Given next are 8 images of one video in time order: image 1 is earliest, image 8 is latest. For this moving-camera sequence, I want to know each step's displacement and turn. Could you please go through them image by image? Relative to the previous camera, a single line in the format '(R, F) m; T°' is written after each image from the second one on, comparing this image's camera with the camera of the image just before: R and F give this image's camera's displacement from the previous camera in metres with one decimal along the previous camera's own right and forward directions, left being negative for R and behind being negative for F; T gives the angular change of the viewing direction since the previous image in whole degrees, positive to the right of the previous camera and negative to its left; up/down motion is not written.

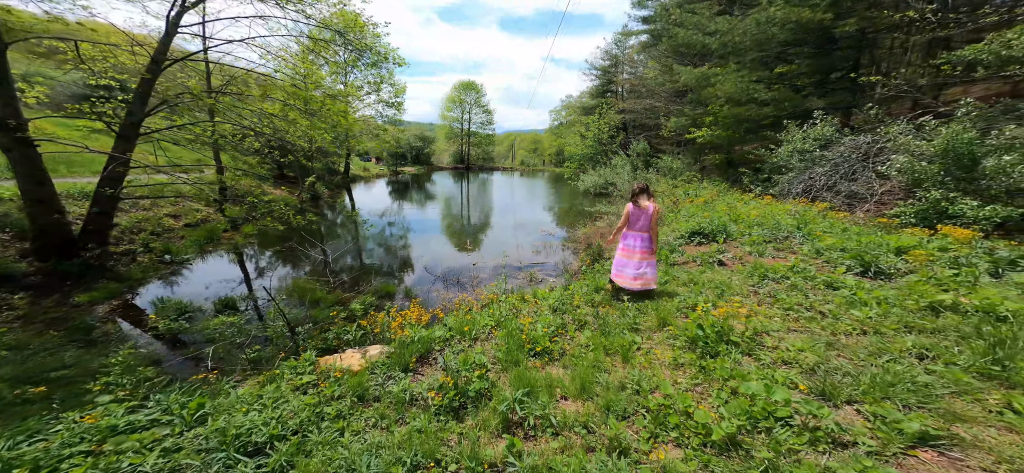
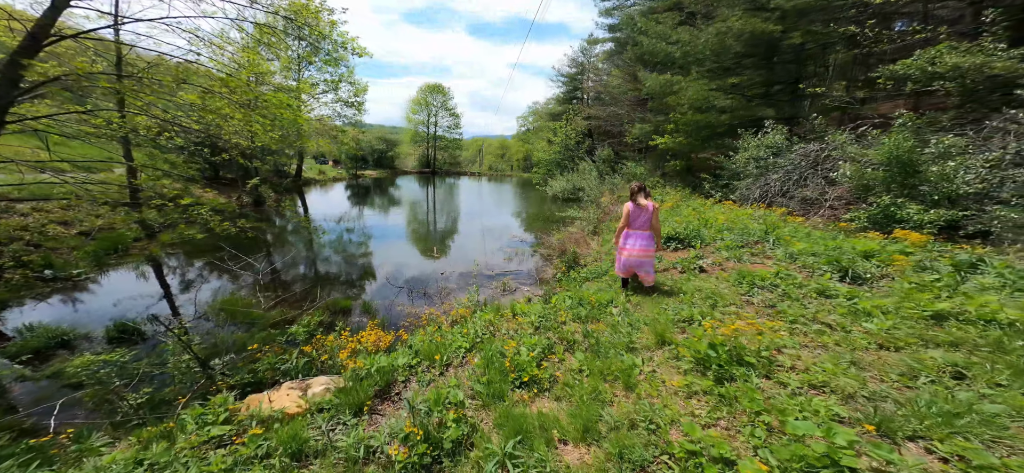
(-0.2, +0.6) m; +6°
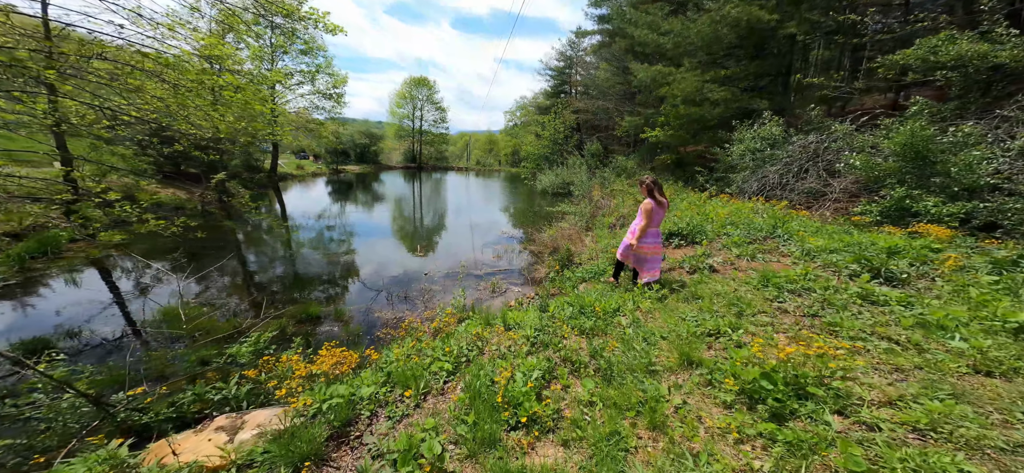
(0.0, +0.7) m; +2°
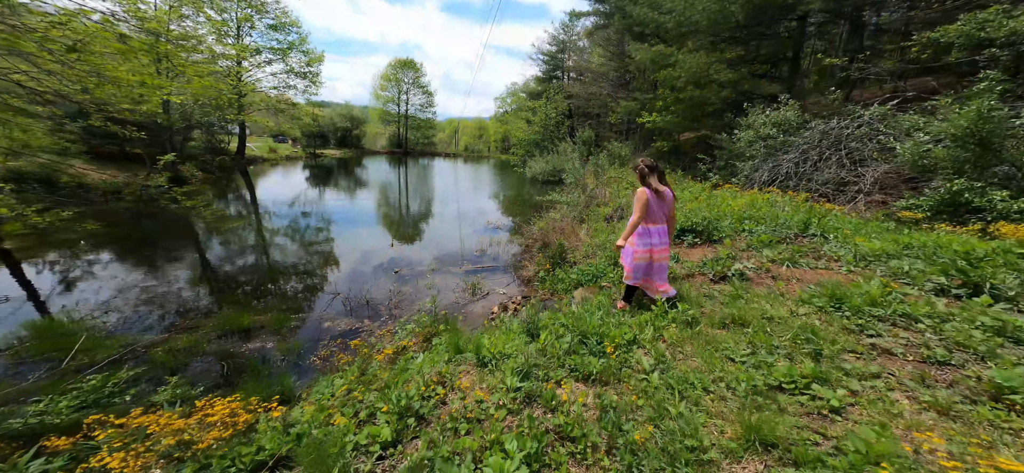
(+0.1, +1.2) m; +1°
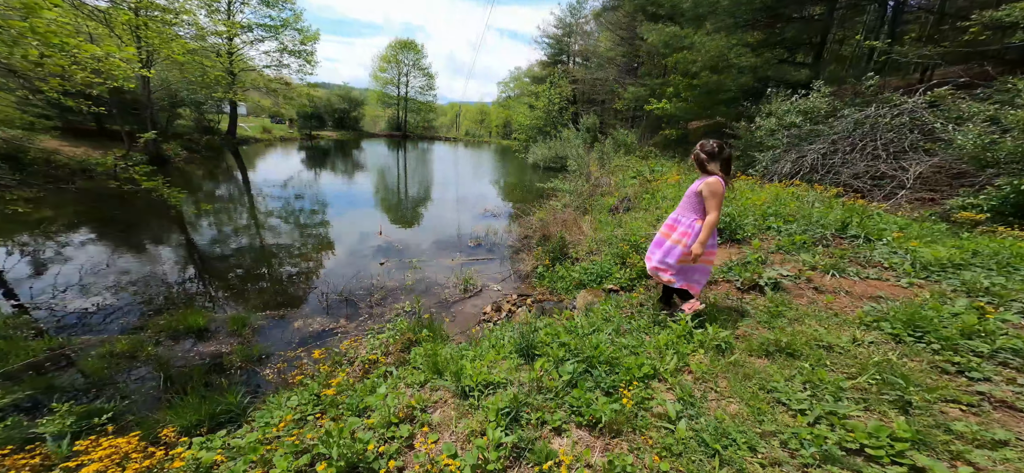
(+0.1, +0.7) m; 0°
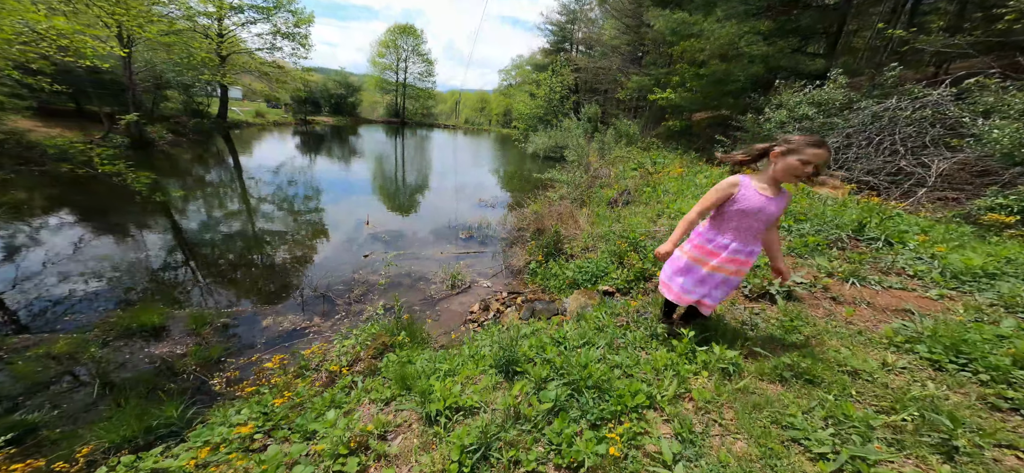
(+0.1, +0.4) m; 0°
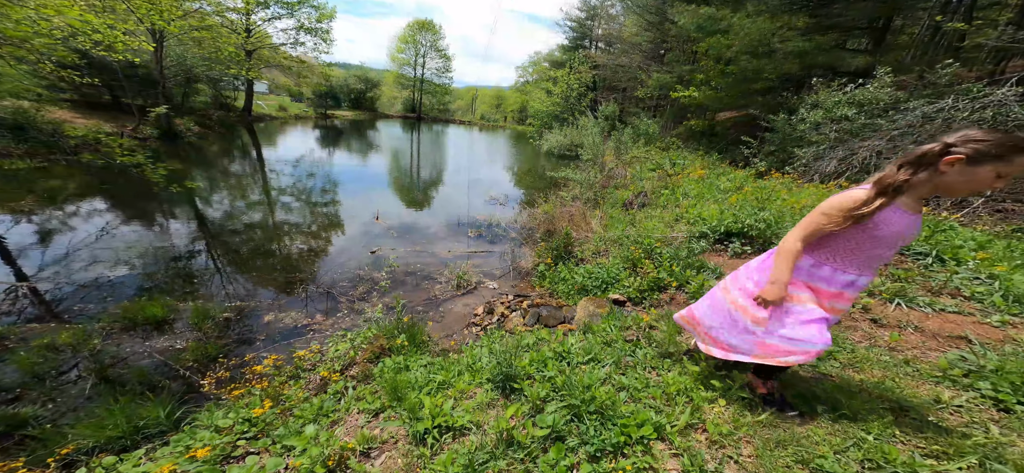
(+0.1, +0.2) m; -3°
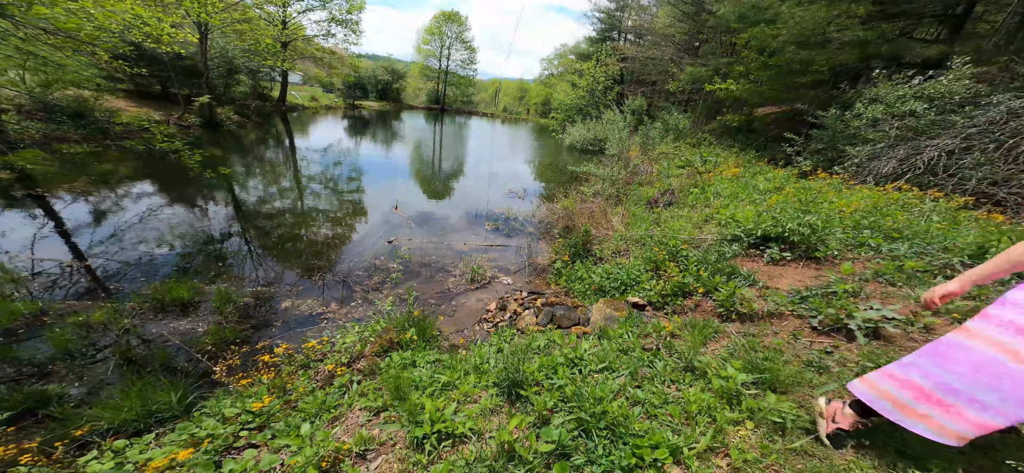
(+0.1, +0.2) m; -4°
